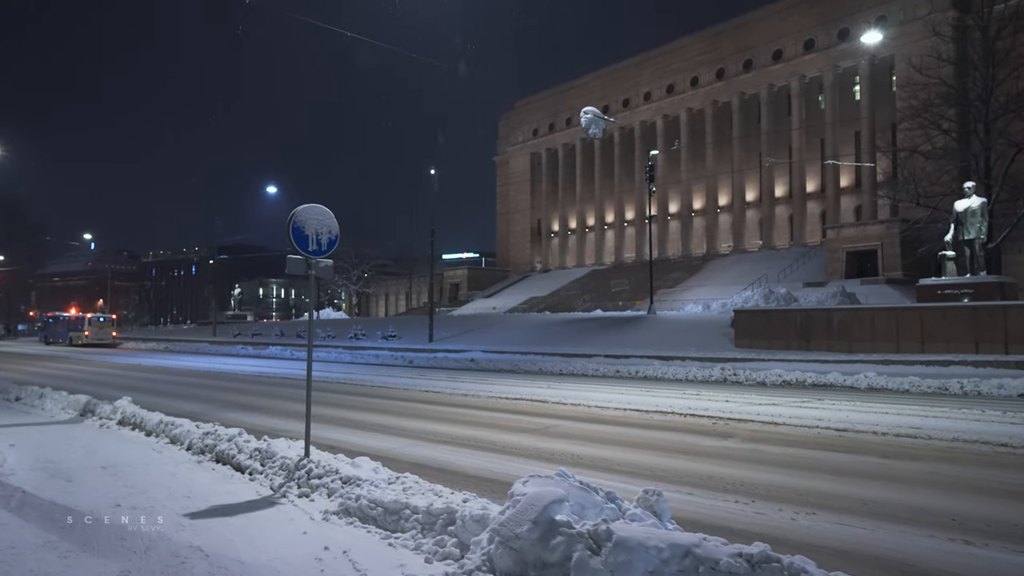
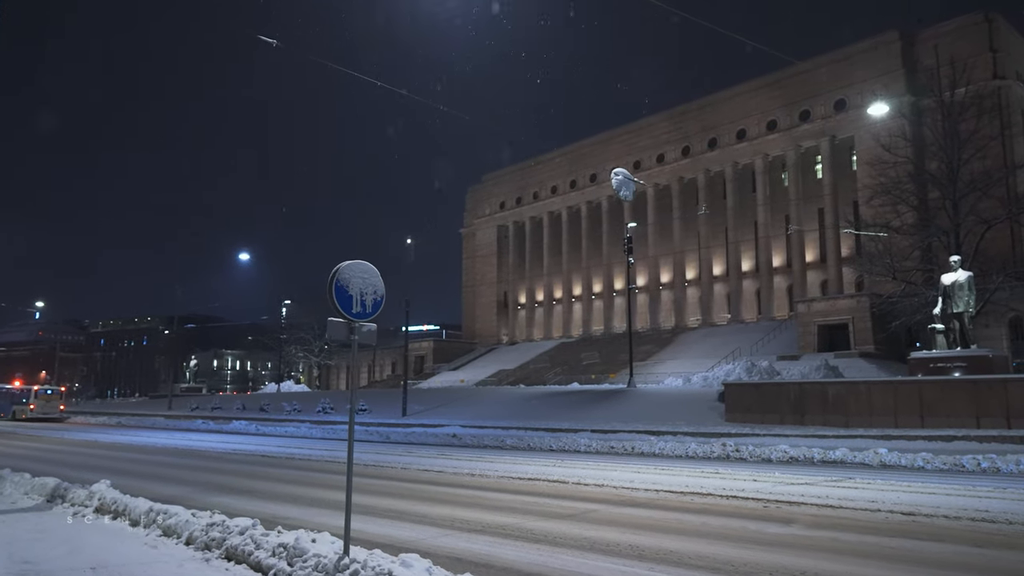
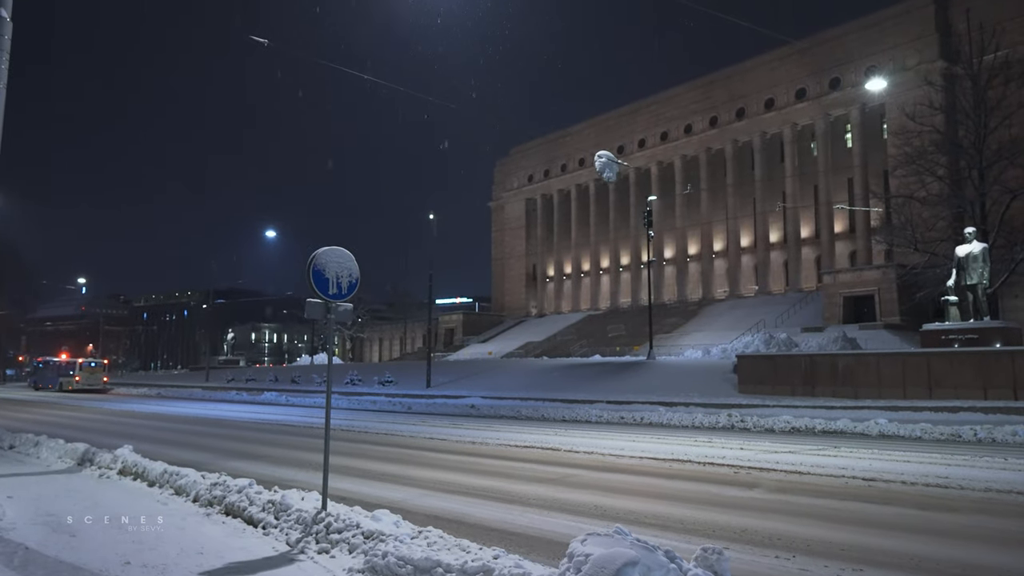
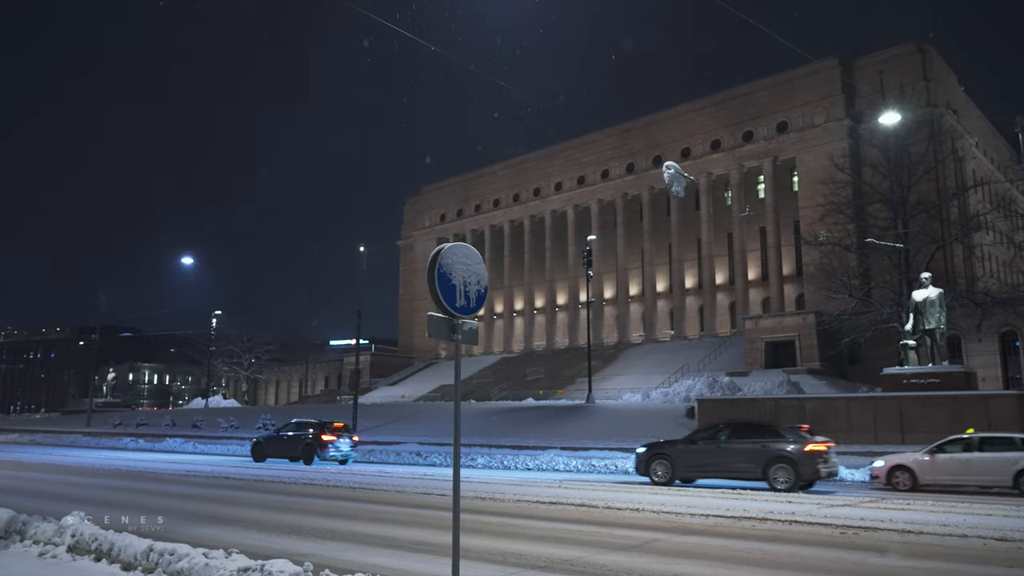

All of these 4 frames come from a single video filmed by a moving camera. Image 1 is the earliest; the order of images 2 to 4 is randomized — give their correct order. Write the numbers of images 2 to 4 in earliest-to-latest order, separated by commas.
3, 2, 4
